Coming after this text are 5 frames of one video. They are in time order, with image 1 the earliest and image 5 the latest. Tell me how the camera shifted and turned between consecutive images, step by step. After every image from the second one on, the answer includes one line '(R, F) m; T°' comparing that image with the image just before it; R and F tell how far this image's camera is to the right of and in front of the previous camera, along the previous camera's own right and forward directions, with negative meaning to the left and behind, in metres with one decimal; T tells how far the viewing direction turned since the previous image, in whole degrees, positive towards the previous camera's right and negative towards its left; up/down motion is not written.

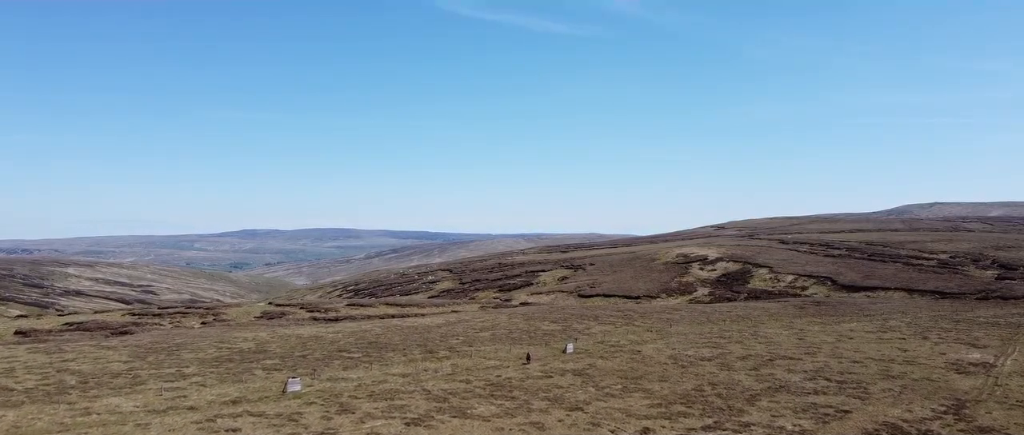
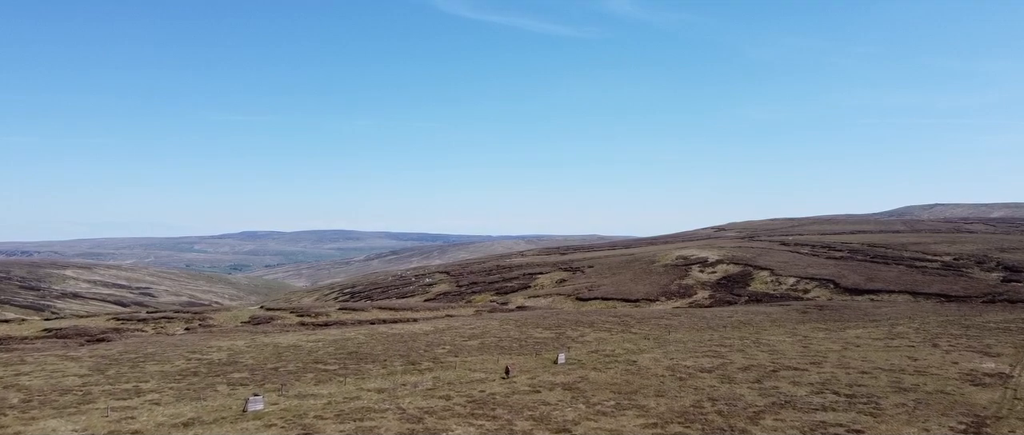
(+0.6, +1.7) m; 0°
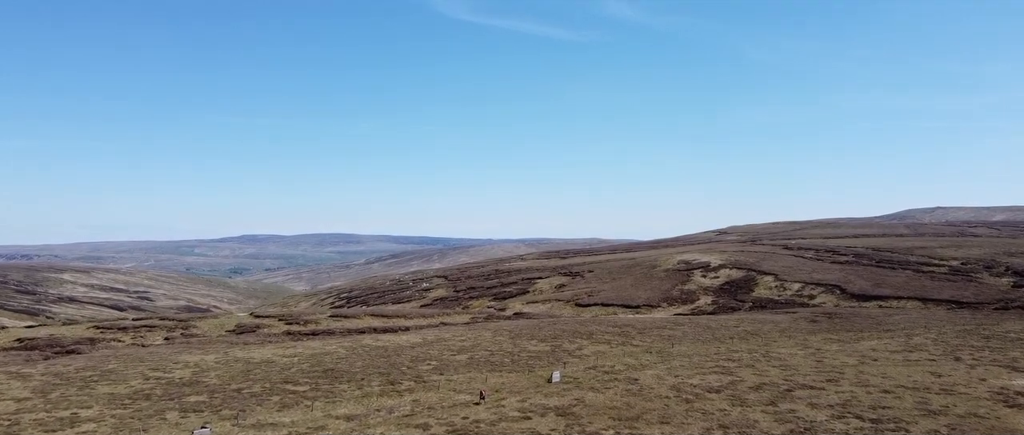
(+0.5, +2.4) m; 0°
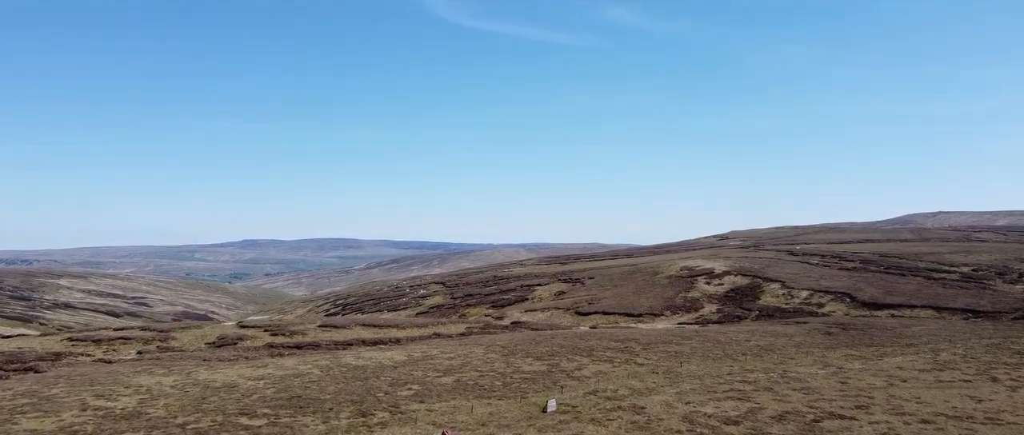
(+0.4, +3.0) m; 0°
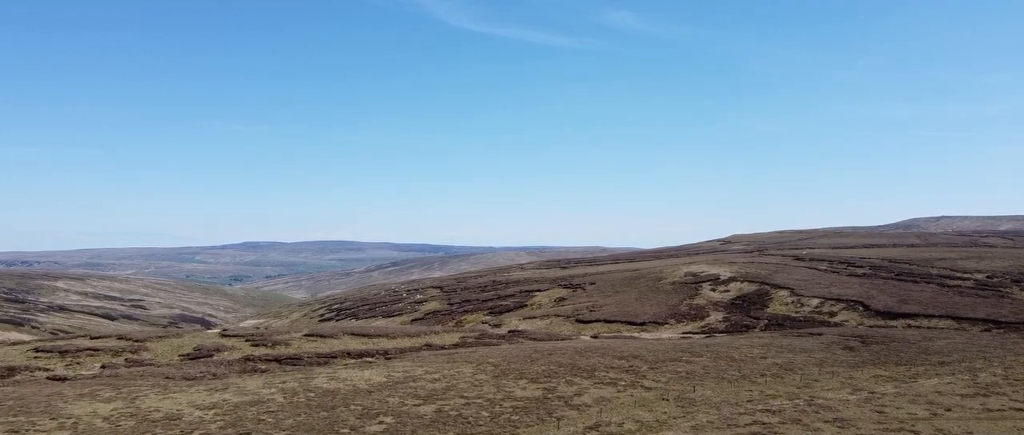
(+0.5, +3.6) m; 0°
